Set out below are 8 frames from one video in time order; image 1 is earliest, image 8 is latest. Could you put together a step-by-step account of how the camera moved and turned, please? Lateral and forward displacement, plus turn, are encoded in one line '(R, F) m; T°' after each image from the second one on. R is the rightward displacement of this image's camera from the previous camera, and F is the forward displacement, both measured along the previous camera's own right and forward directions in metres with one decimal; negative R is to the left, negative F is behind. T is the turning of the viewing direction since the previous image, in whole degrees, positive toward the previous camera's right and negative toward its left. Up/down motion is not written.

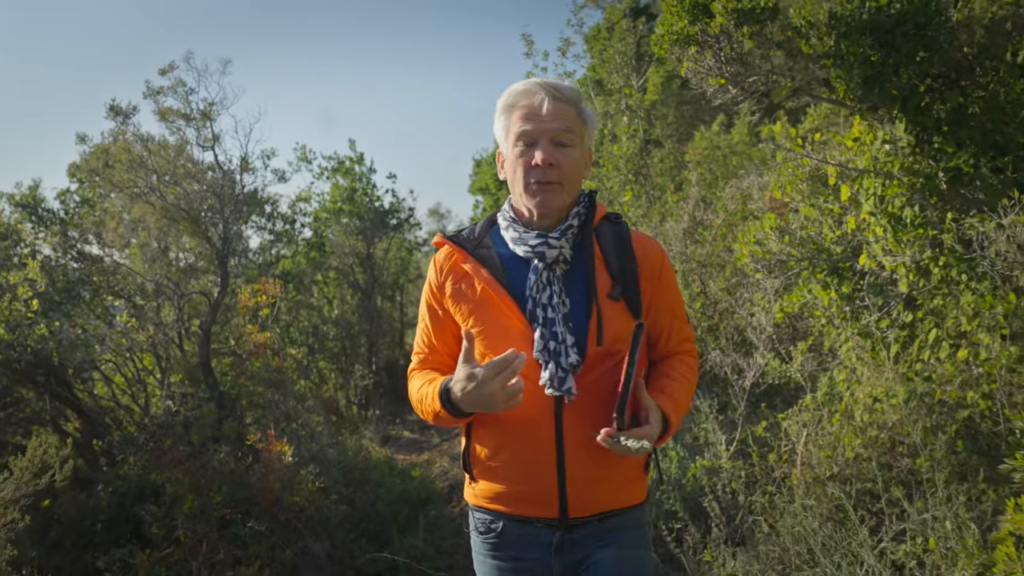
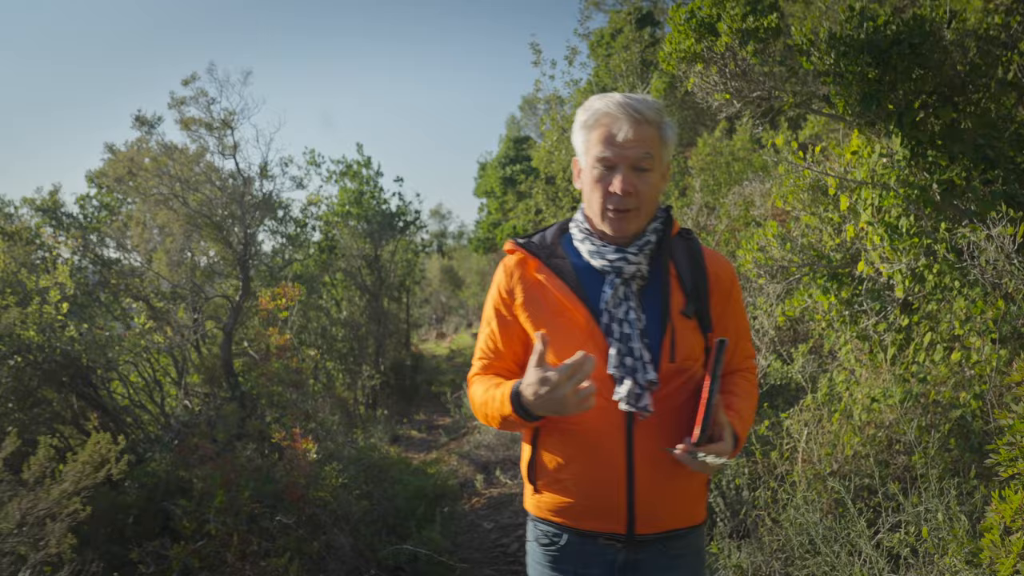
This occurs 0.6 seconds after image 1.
(-0.1, -0.2) m; 0°
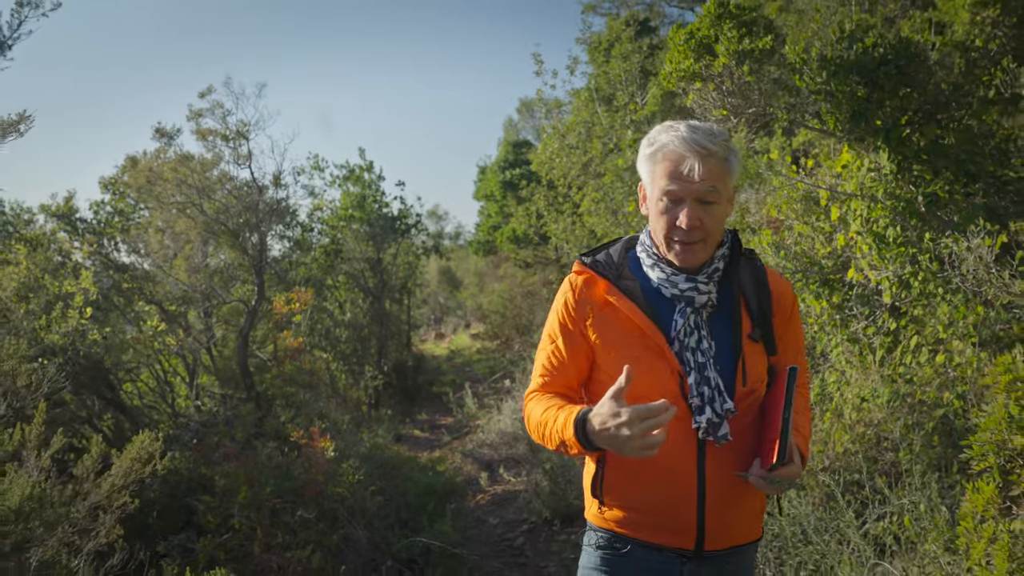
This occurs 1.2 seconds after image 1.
(-0.1, -0.2) m; 0°
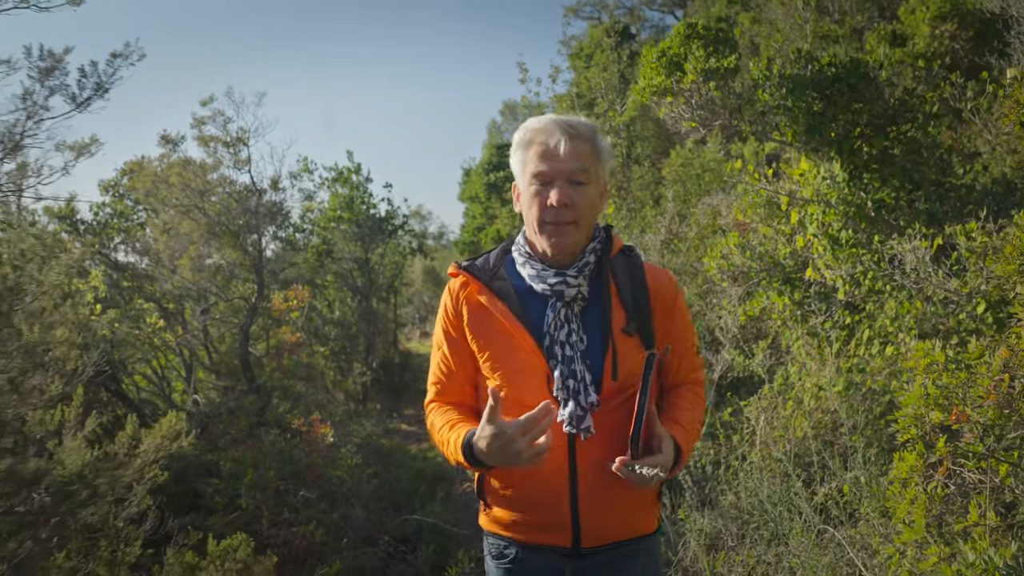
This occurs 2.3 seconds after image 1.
(0.0, -0.4) m; +1°
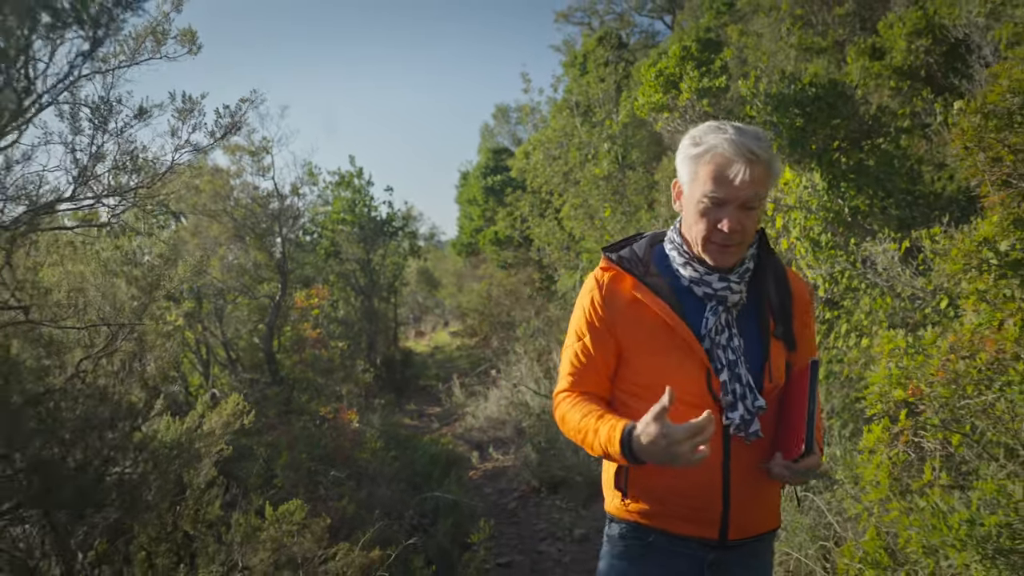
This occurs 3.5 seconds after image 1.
(-0.2, -0.5) m; +1°
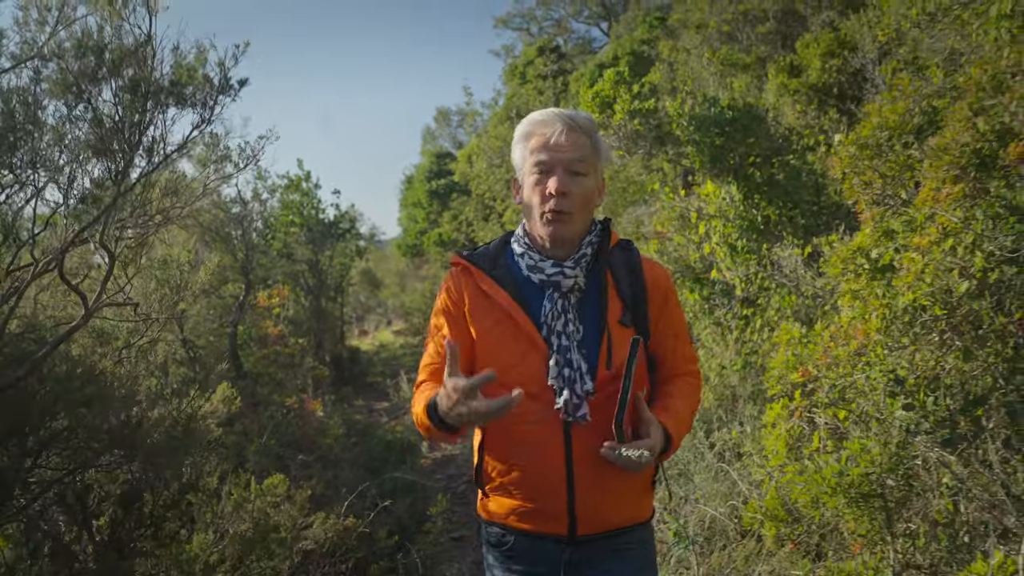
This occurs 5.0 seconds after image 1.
(-0.1, -0.5) m; +5°
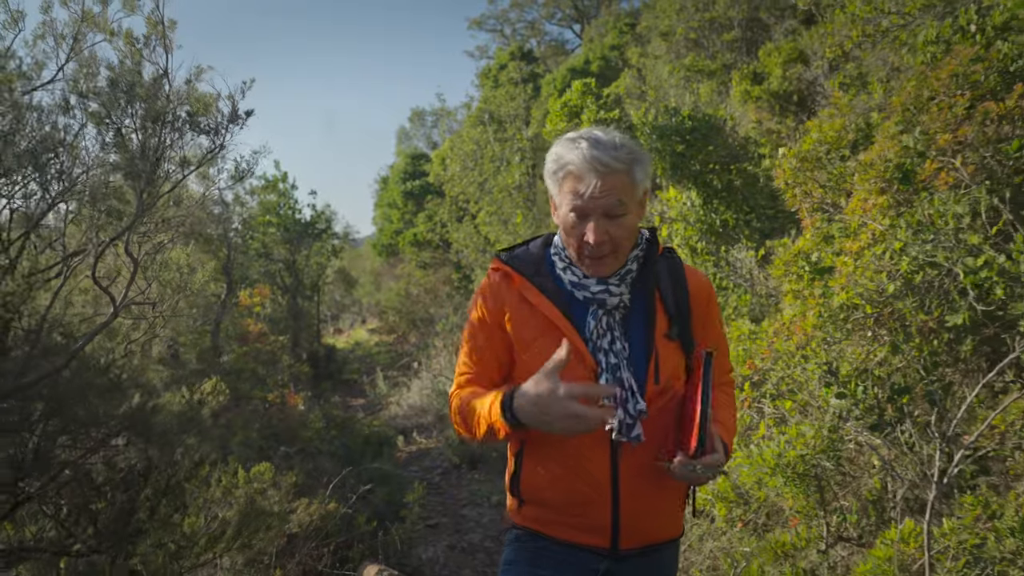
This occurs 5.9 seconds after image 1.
(0.0, -0.3) m; +2°
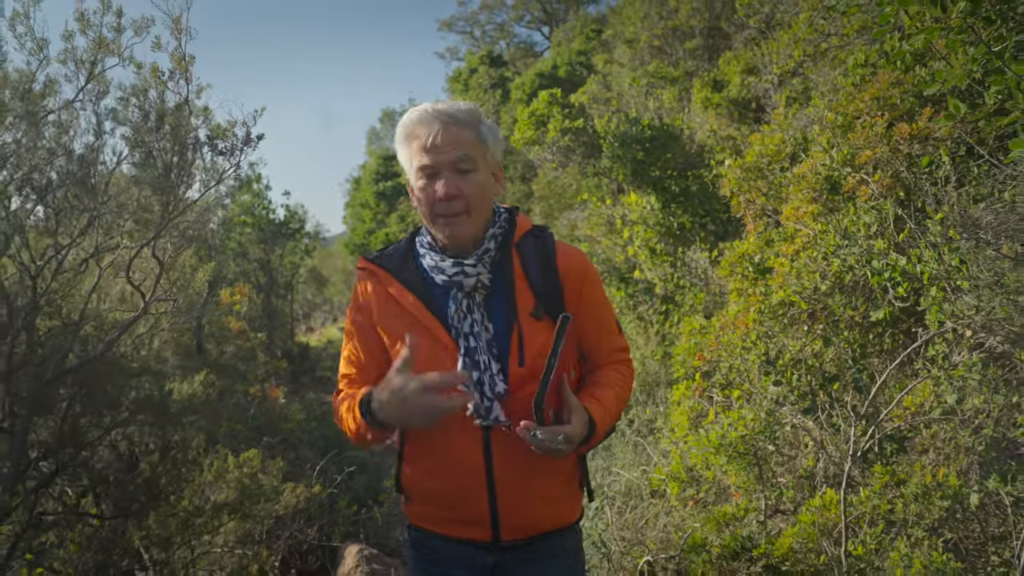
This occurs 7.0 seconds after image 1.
(0.0, -0.4) m; +3°
